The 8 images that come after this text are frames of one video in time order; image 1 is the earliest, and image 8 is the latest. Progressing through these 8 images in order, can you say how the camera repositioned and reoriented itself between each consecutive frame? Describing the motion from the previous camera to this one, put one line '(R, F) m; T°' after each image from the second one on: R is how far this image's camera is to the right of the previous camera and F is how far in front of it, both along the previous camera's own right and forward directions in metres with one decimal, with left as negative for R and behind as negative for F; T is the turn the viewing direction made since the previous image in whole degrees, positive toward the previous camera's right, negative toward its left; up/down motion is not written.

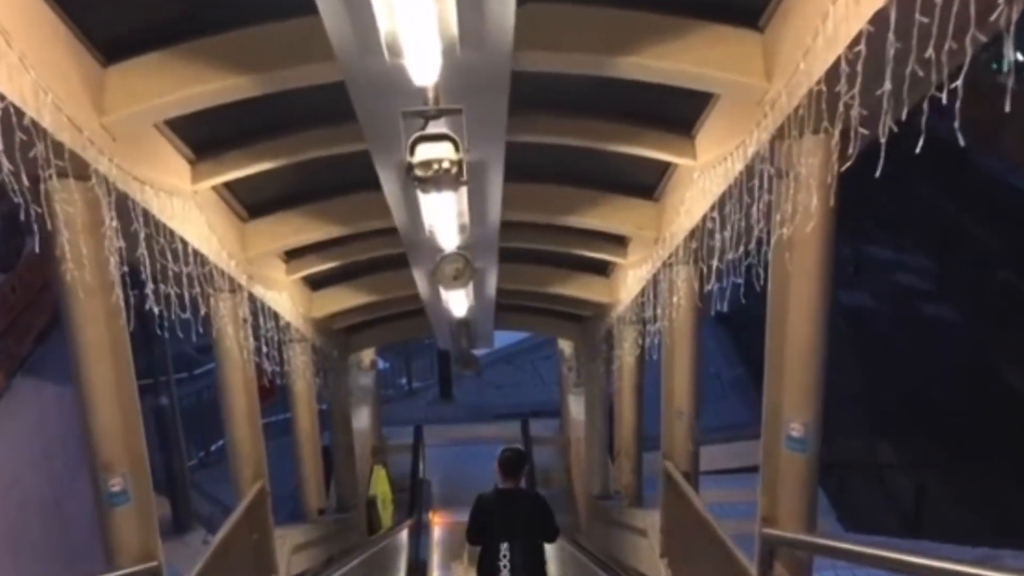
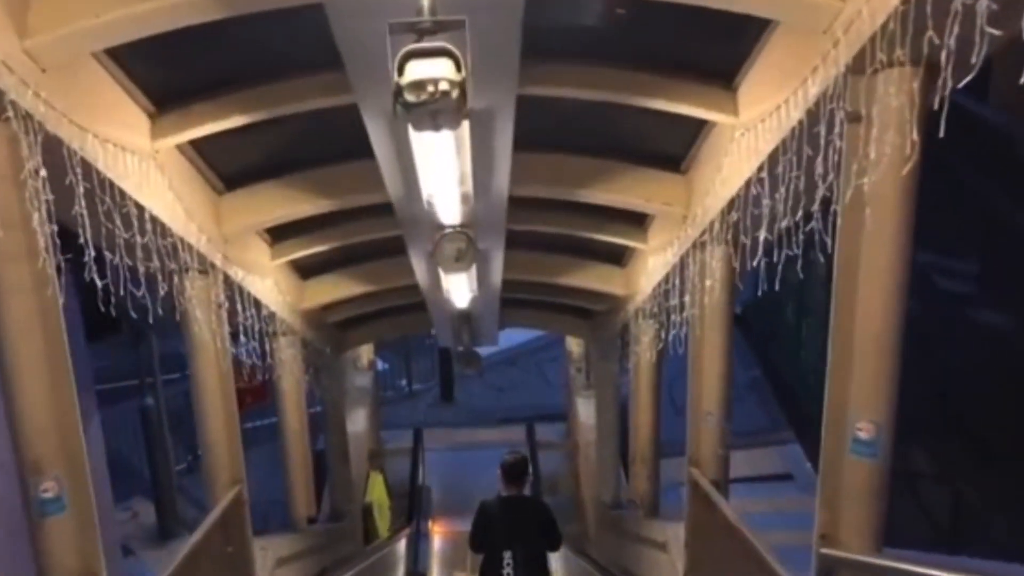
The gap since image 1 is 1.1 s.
(0.0, +0.6) m; 0°
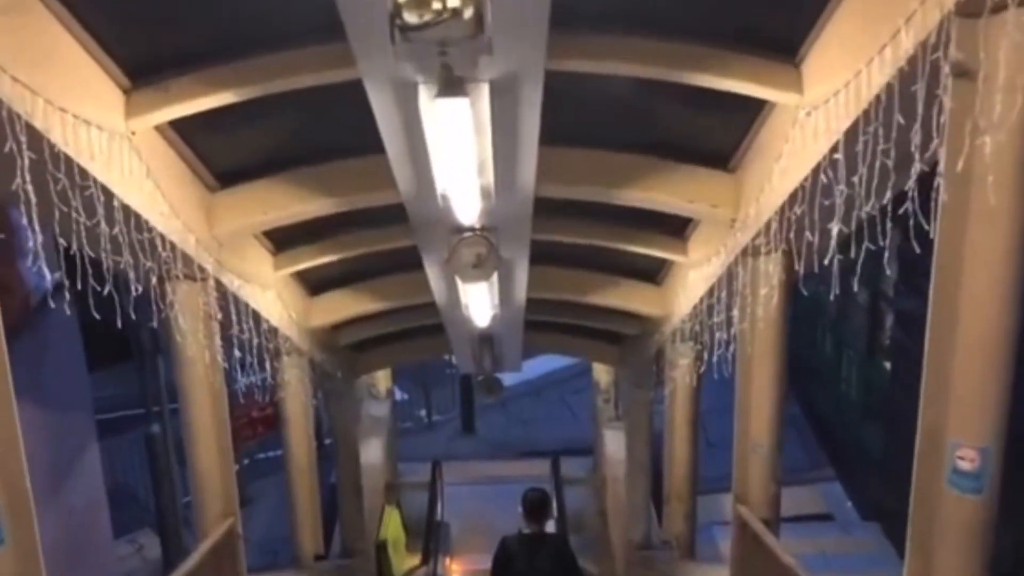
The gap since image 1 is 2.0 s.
(0.0, +0.5) m; -1°
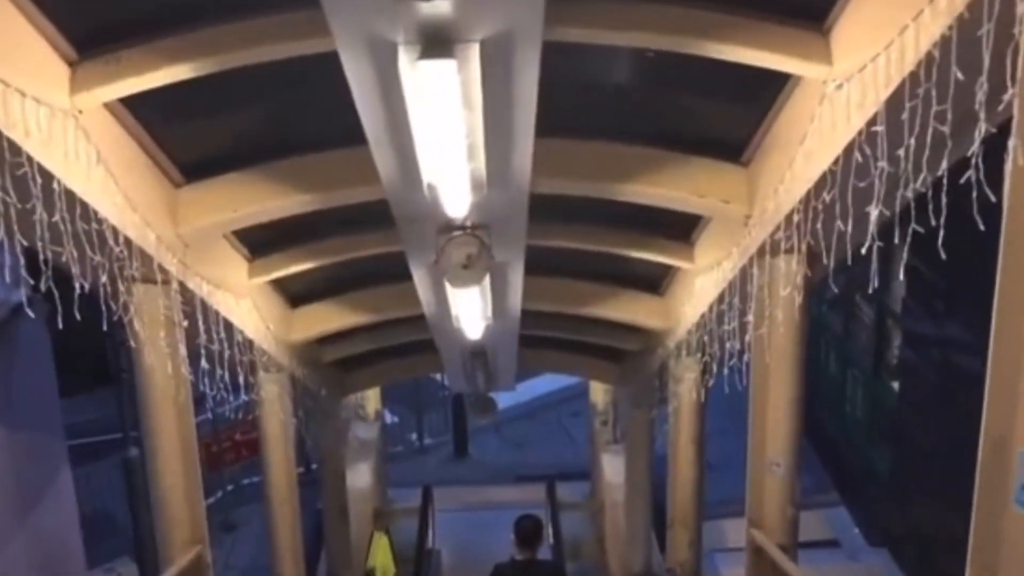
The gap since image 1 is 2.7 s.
(0.0, +0.4) m; 0°
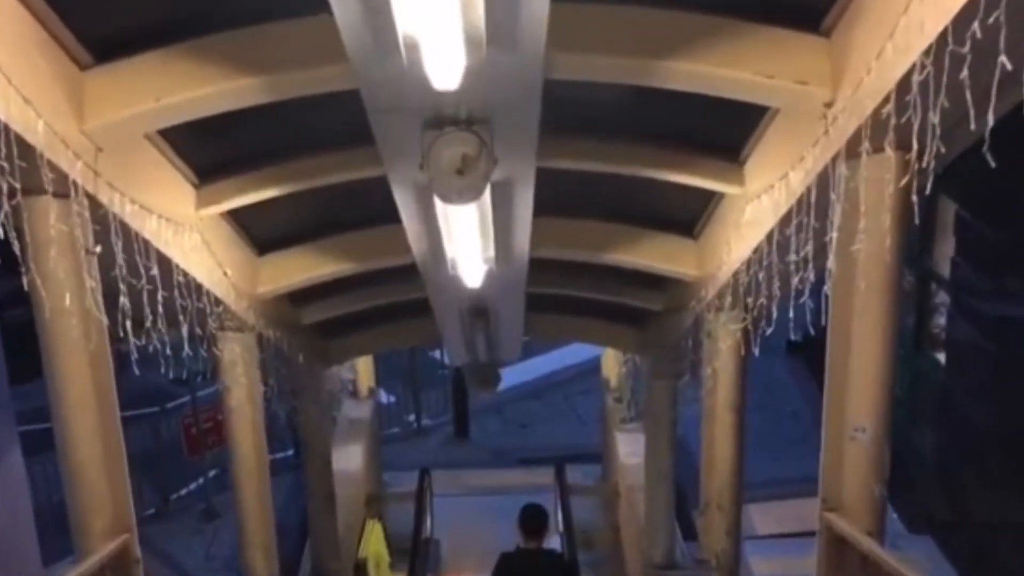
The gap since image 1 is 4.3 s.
(0.0, +0.9) m; 0°
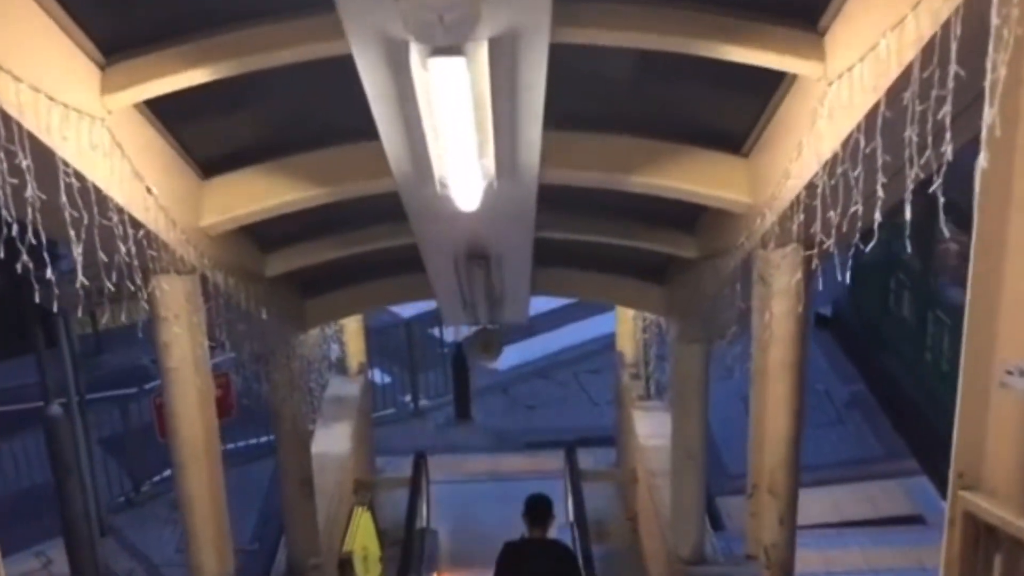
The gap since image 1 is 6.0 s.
(0.0, +1.0) m; 0°
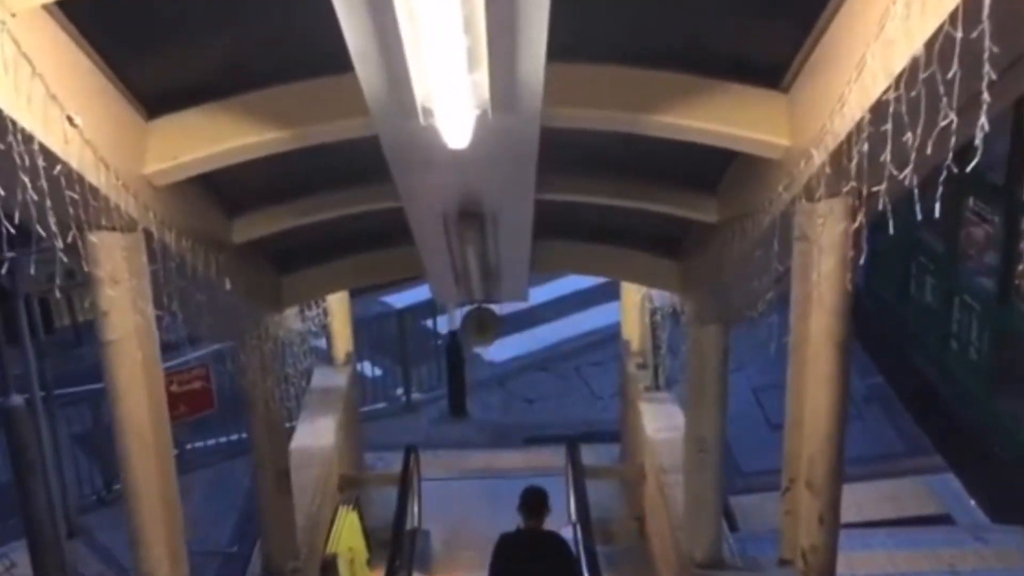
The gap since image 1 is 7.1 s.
(0.0, +0.6) m; 0°
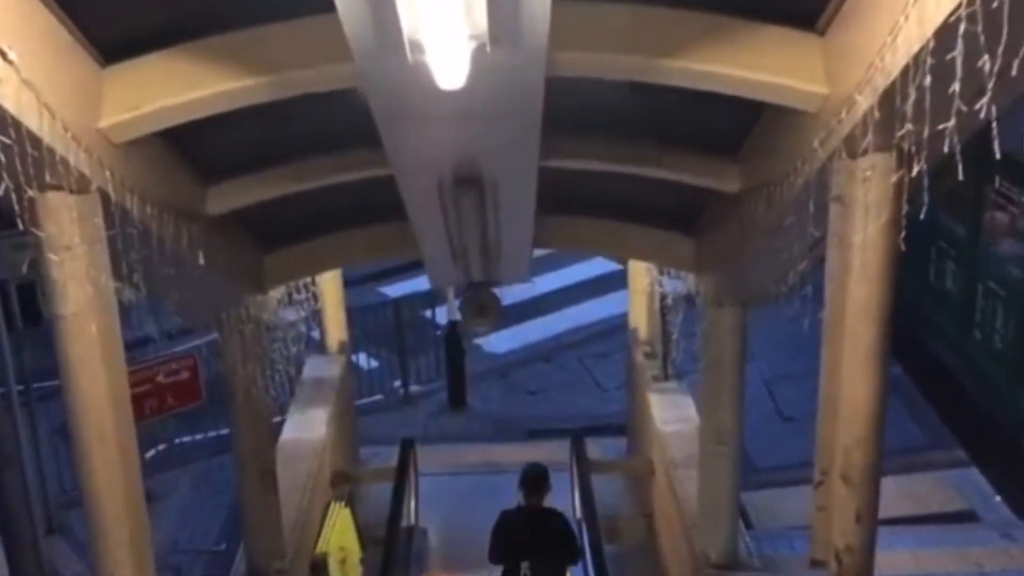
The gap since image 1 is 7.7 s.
(0.0, +0.4) m; 0°
